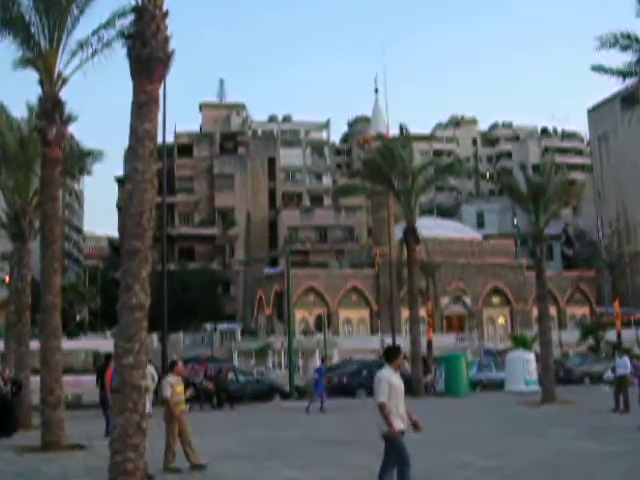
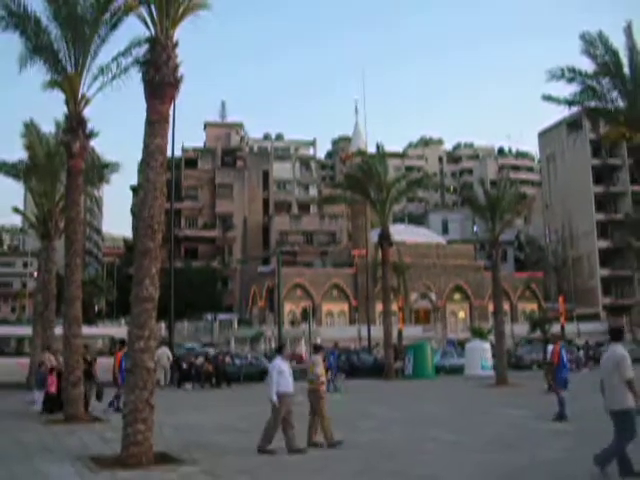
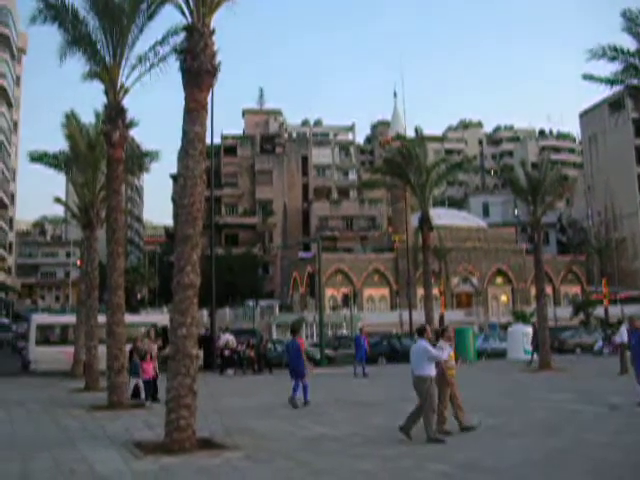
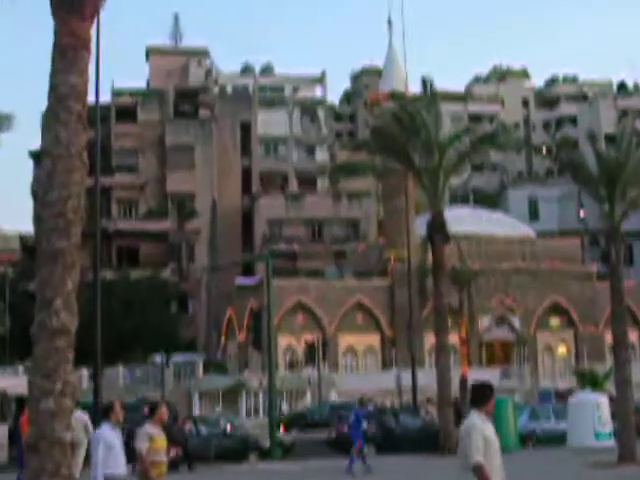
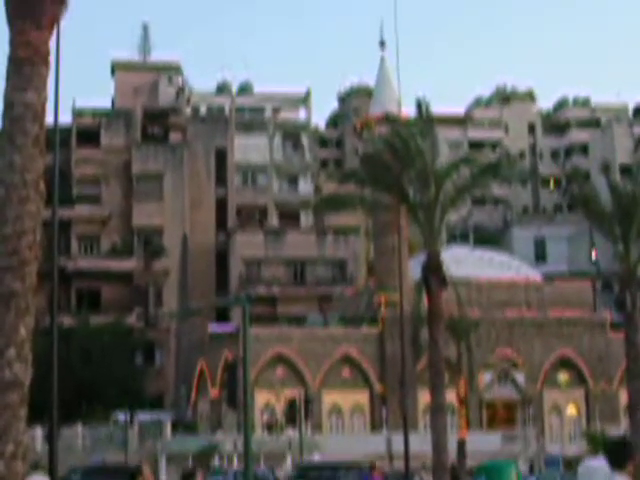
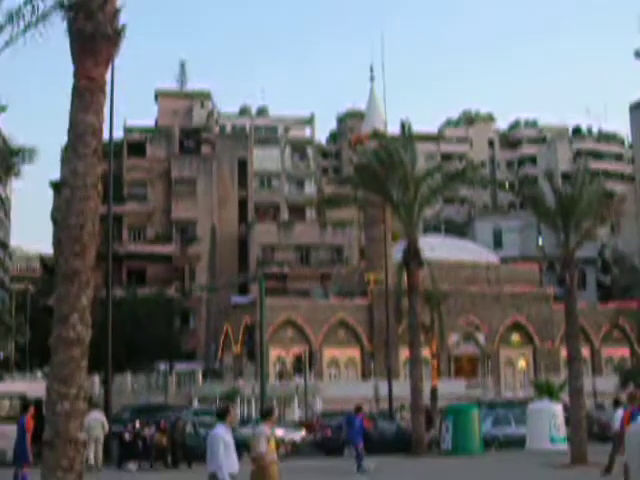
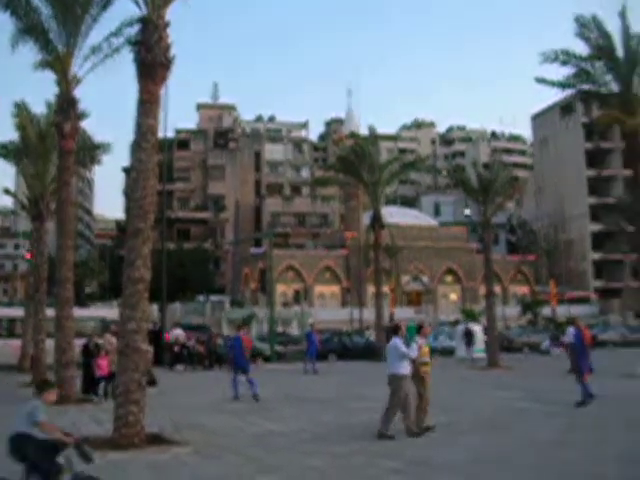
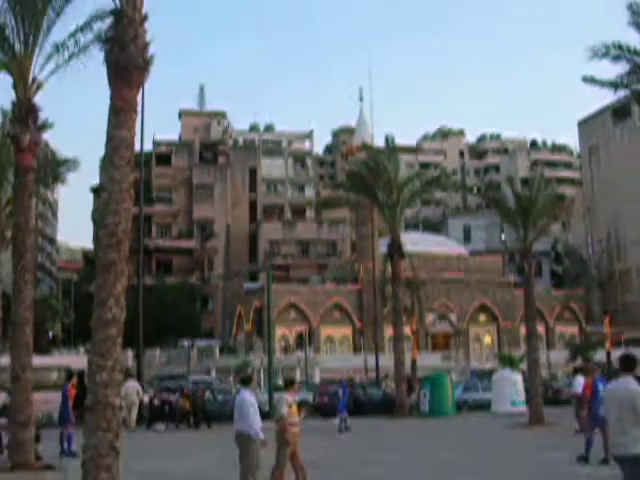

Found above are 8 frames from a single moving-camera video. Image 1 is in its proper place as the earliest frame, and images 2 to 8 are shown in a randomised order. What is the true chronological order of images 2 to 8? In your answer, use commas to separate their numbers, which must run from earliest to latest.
4, 5, 6, 8, 2, 3, 7
